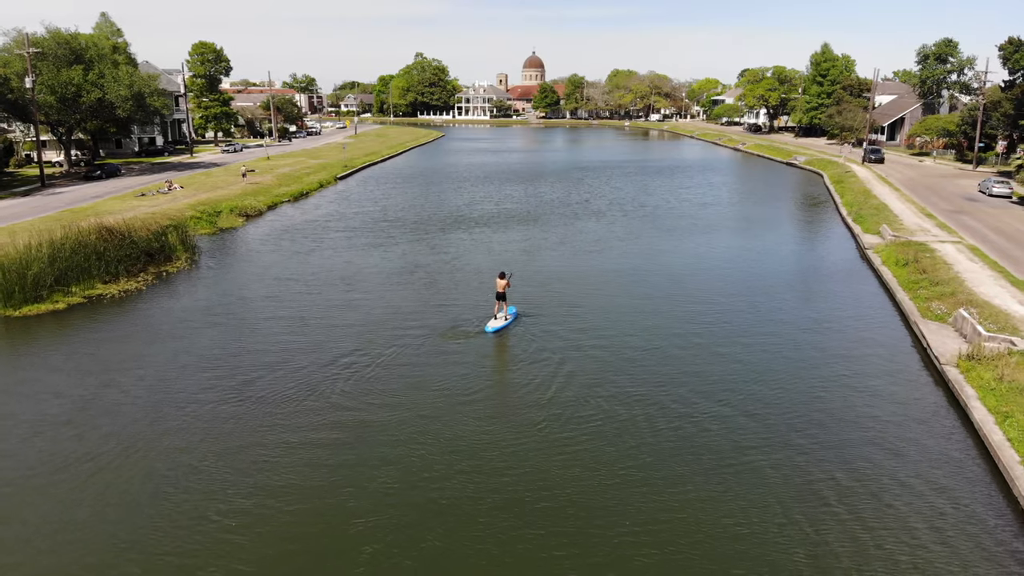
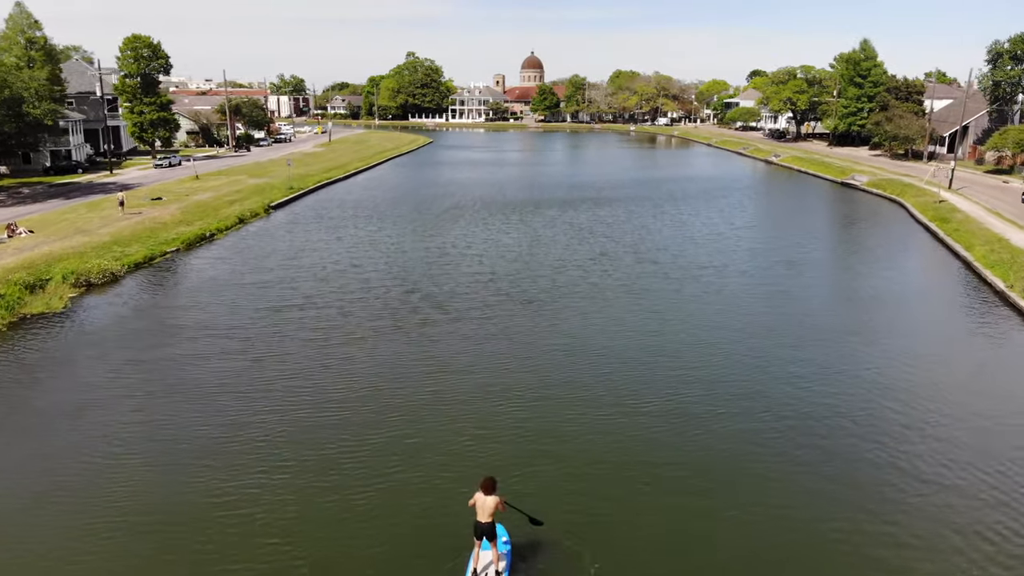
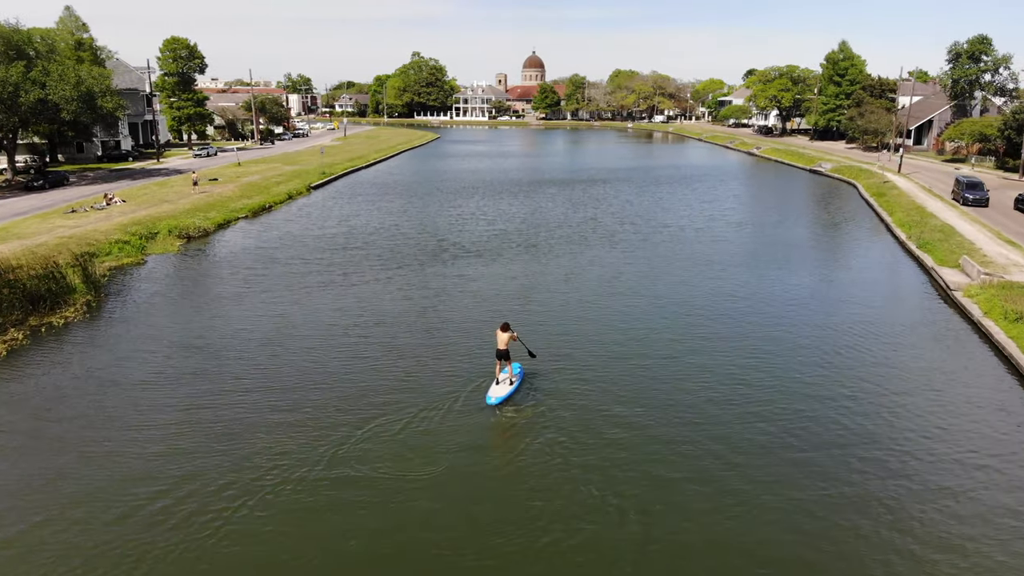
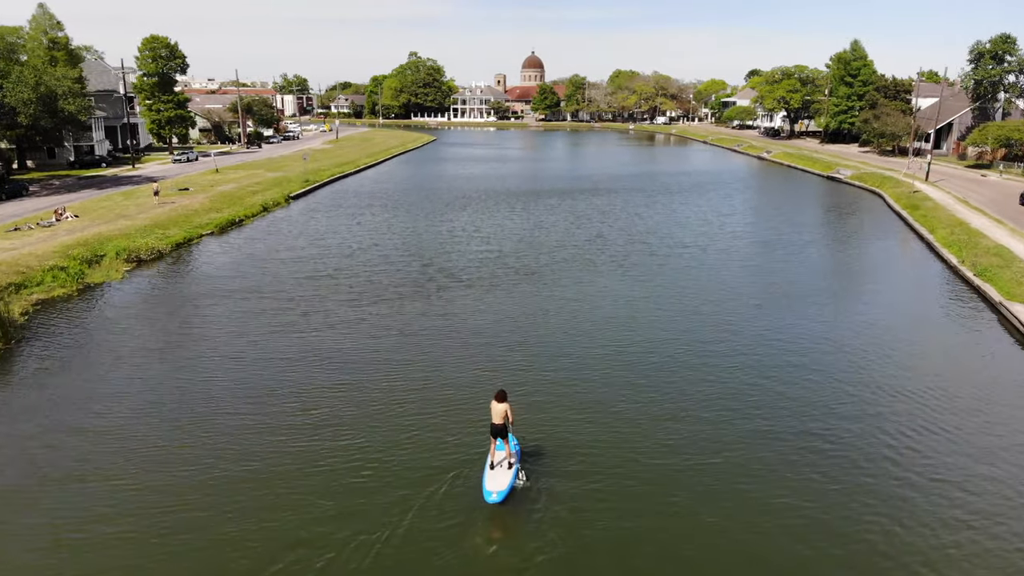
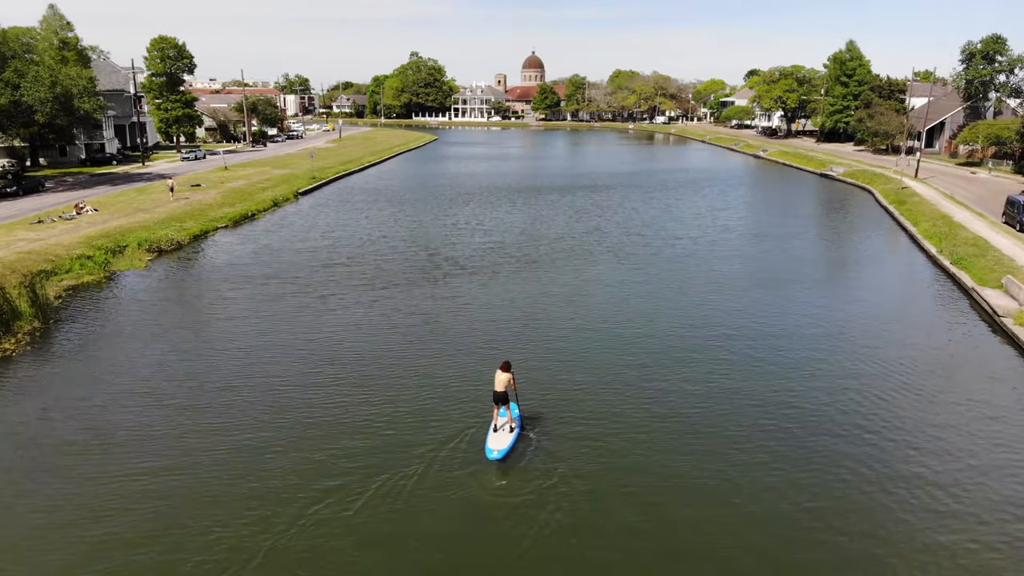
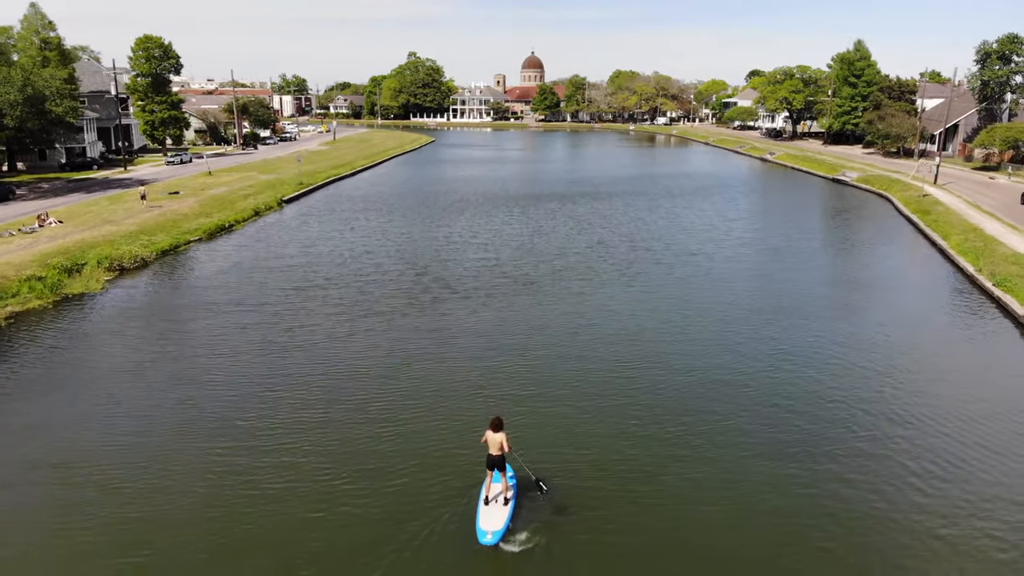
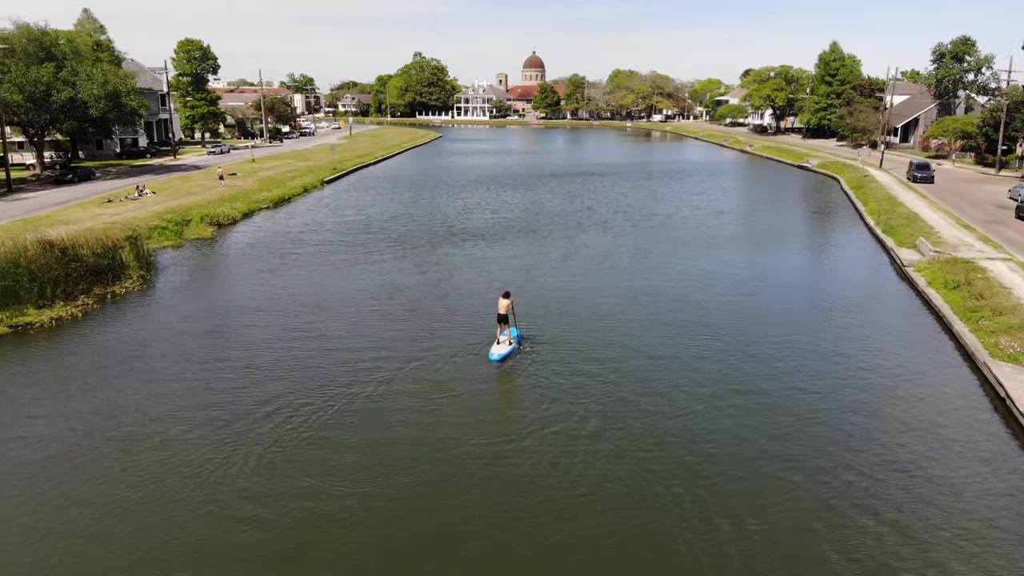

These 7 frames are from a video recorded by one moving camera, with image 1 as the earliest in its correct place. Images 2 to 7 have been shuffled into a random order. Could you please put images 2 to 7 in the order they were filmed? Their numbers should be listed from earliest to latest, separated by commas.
7, 3, 5, 4, 6, 2
